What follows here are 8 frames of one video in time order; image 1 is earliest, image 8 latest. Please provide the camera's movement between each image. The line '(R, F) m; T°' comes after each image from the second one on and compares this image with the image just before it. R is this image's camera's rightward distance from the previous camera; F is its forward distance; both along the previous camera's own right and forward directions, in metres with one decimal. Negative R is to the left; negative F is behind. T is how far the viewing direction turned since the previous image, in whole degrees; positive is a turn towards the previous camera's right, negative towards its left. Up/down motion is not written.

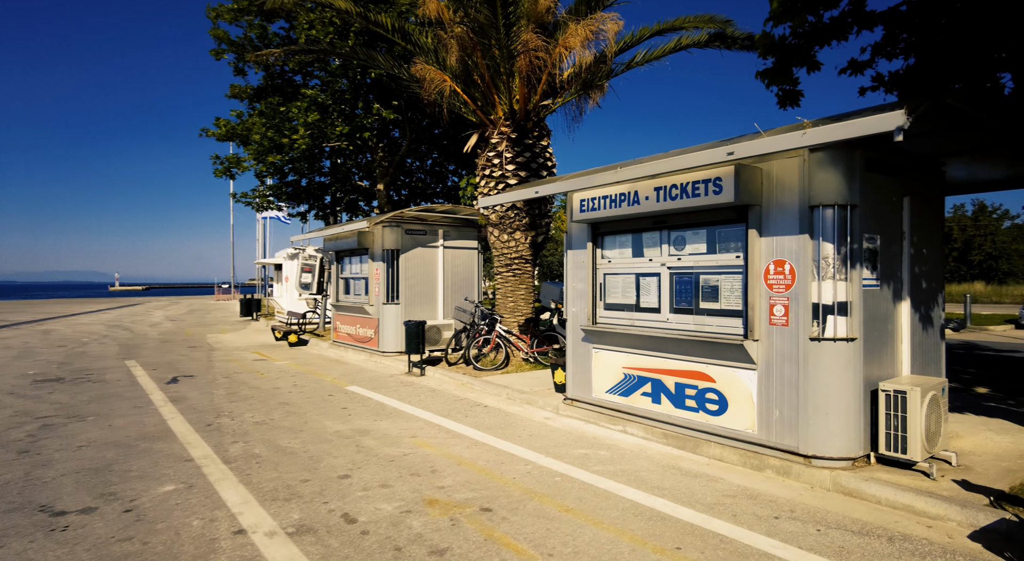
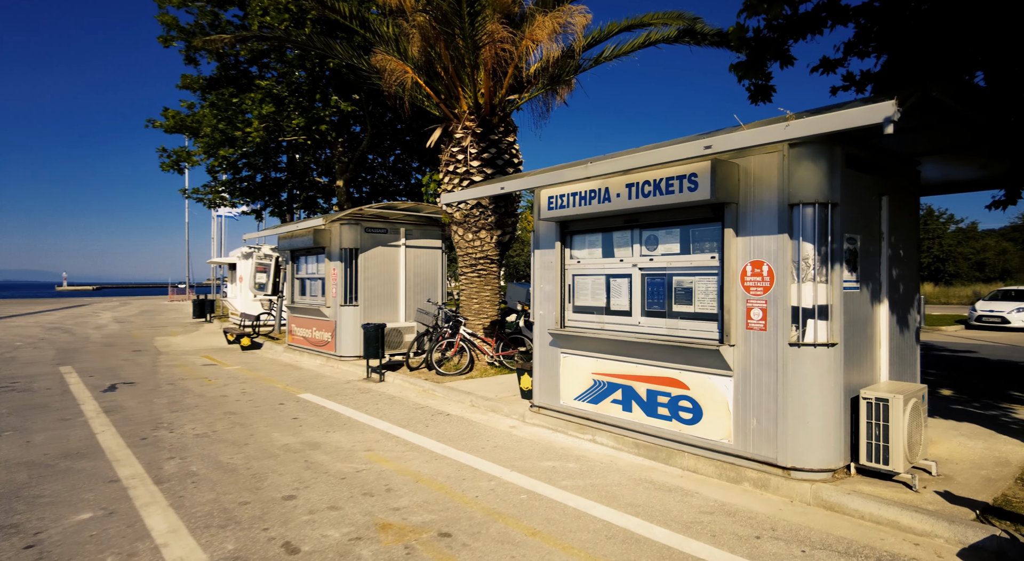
(0.0, +0.4) m; +3°
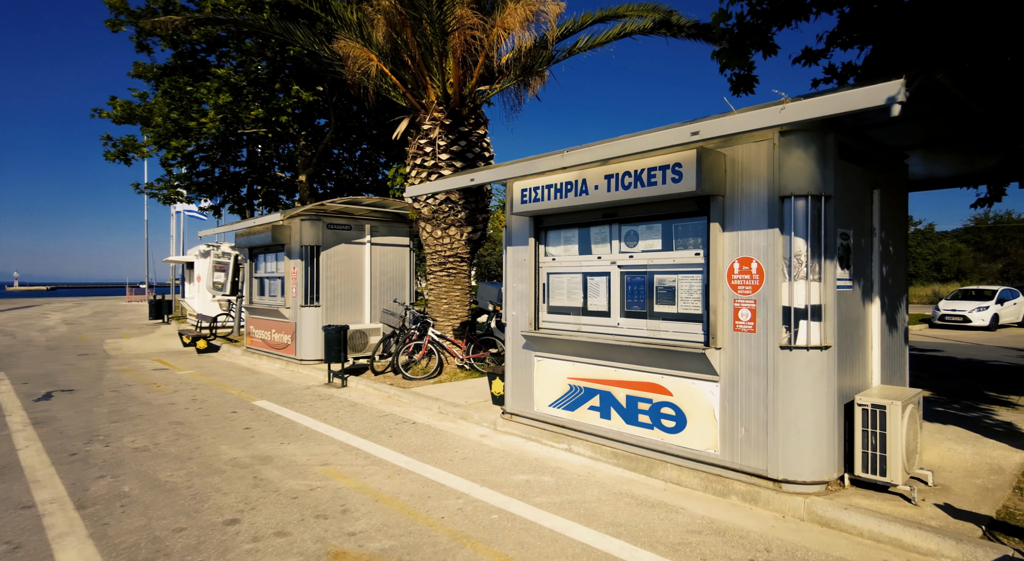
(0.0, +0.4) m; +3°
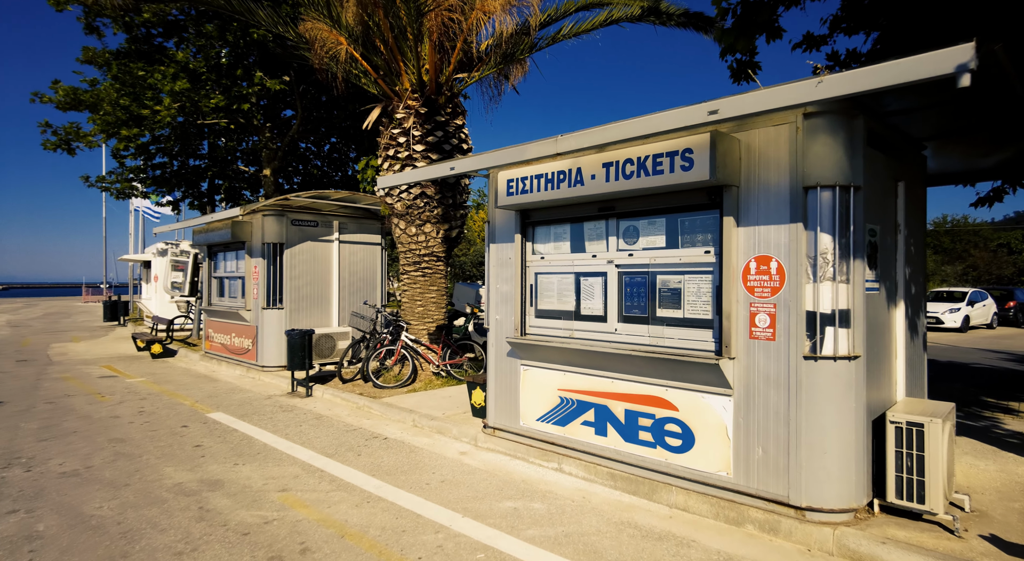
(-0.1, +0.6) m; +3°
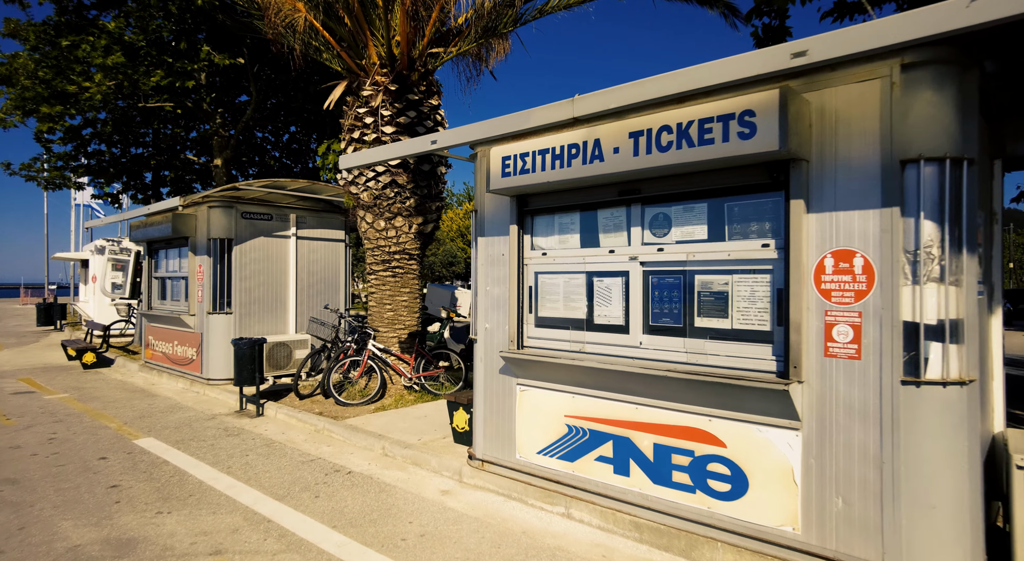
(-0.2, +1.0) m; +3°
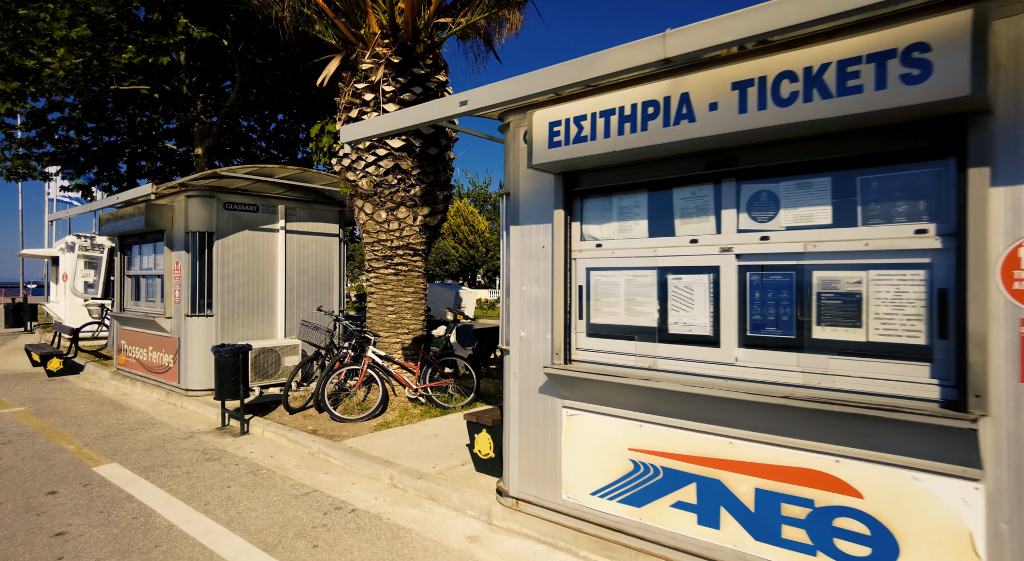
(-0.4, +0.9) m; +1°
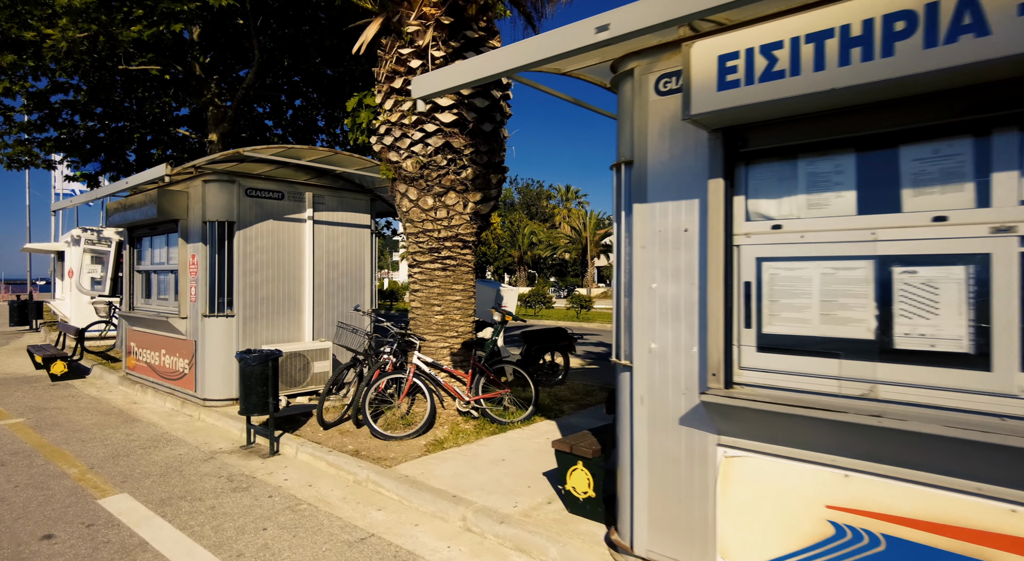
(-0.7, +0.9) m; -1°
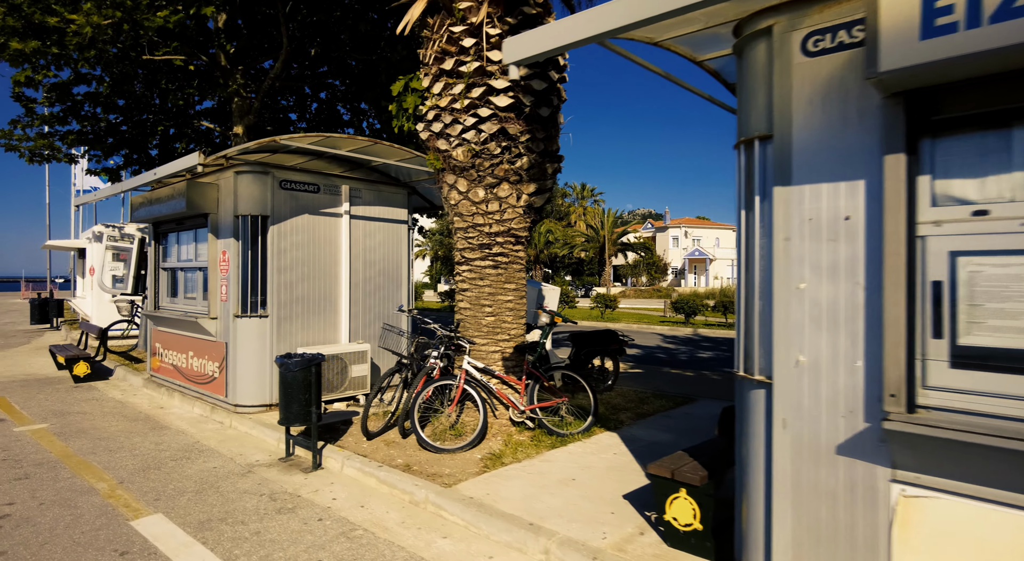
(-0.5, +0.5) m; -1°
